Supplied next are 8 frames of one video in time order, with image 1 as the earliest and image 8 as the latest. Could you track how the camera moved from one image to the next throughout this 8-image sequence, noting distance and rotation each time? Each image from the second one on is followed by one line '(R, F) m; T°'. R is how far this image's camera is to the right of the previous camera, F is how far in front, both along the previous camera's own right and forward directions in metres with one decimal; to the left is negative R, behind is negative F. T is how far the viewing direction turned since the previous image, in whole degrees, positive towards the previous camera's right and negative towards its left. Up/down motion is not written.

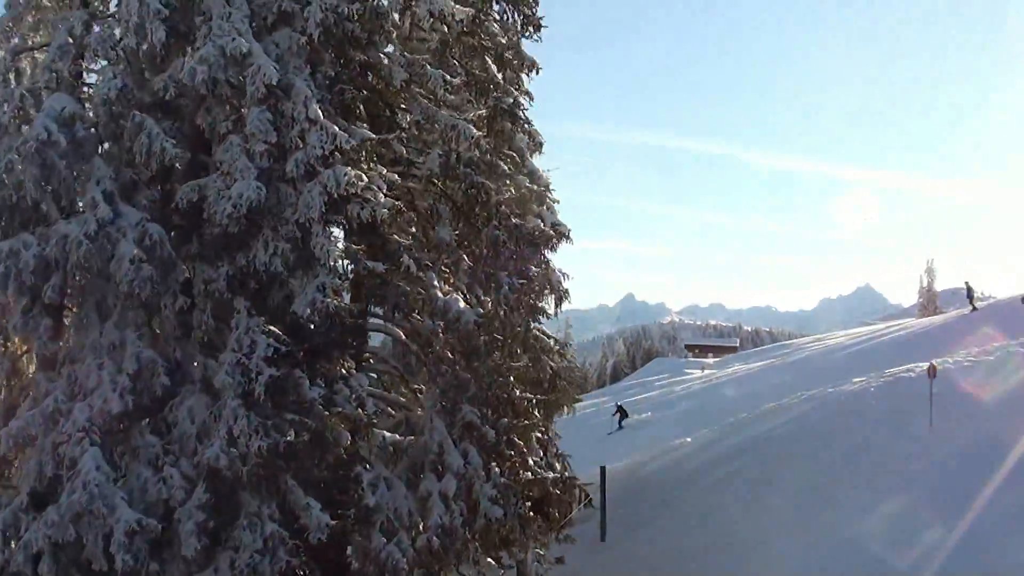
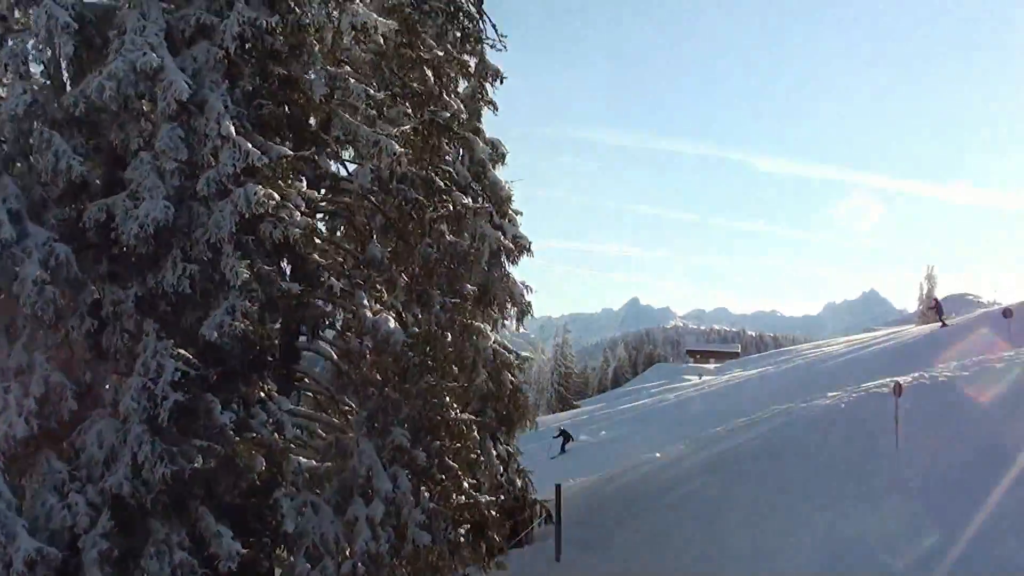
(+0.8, +0.2) m; 0°
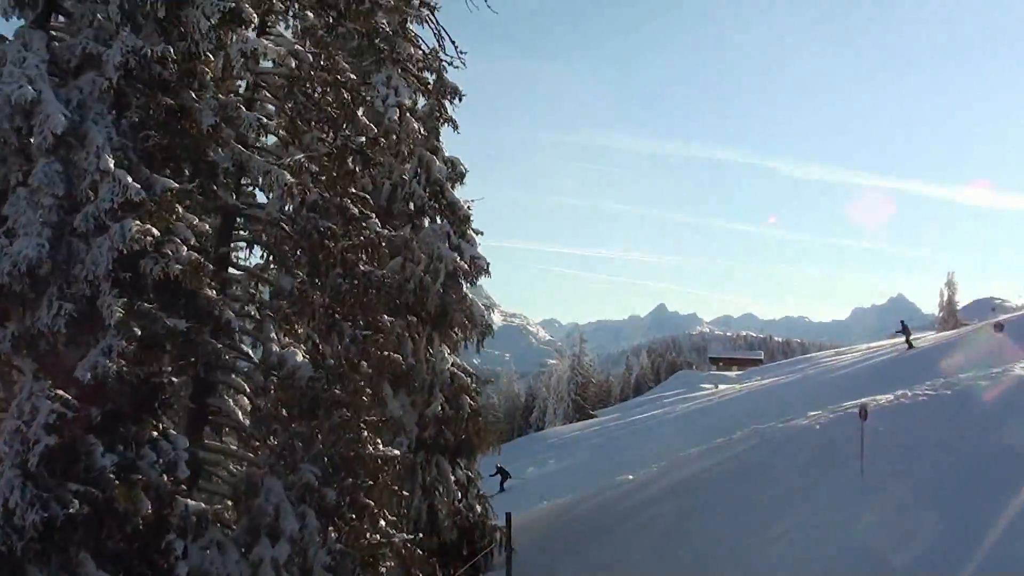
(+1.3, +0.4) m; -2°
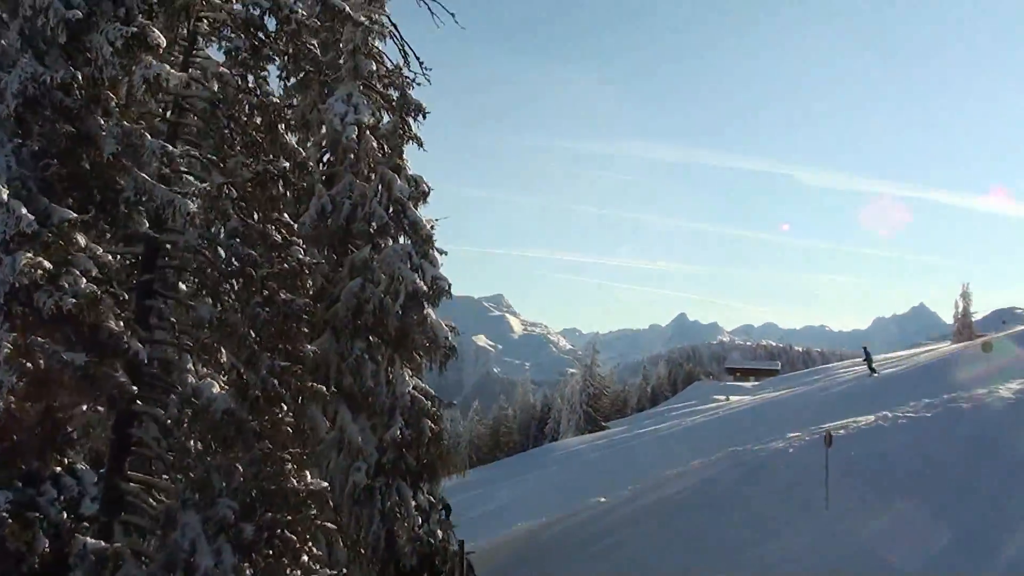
(+1.0, +0.3) m; -2°
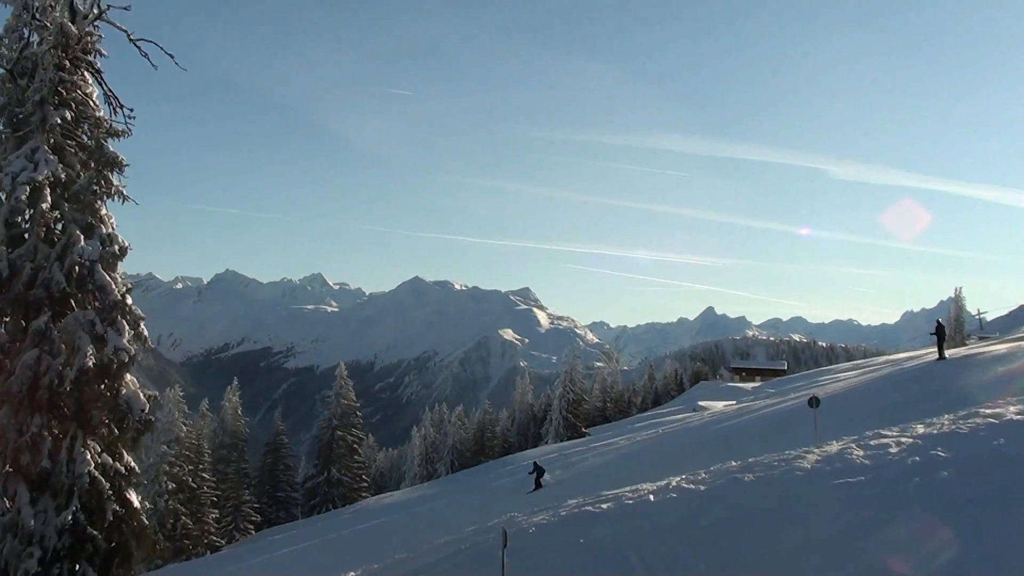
(+5.5, +1.3) m; -2°
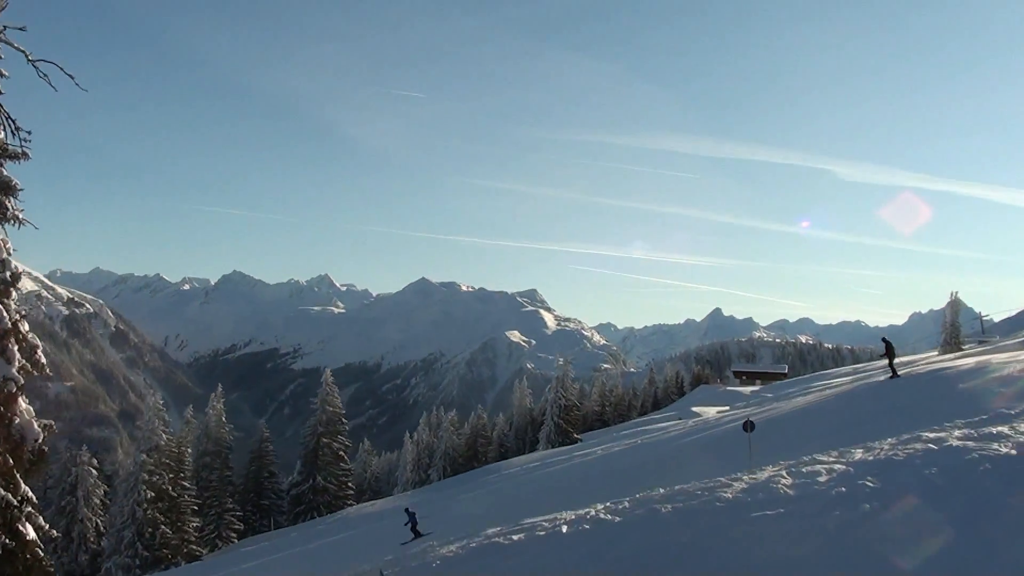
(+1.7, +0.4) m; -1°
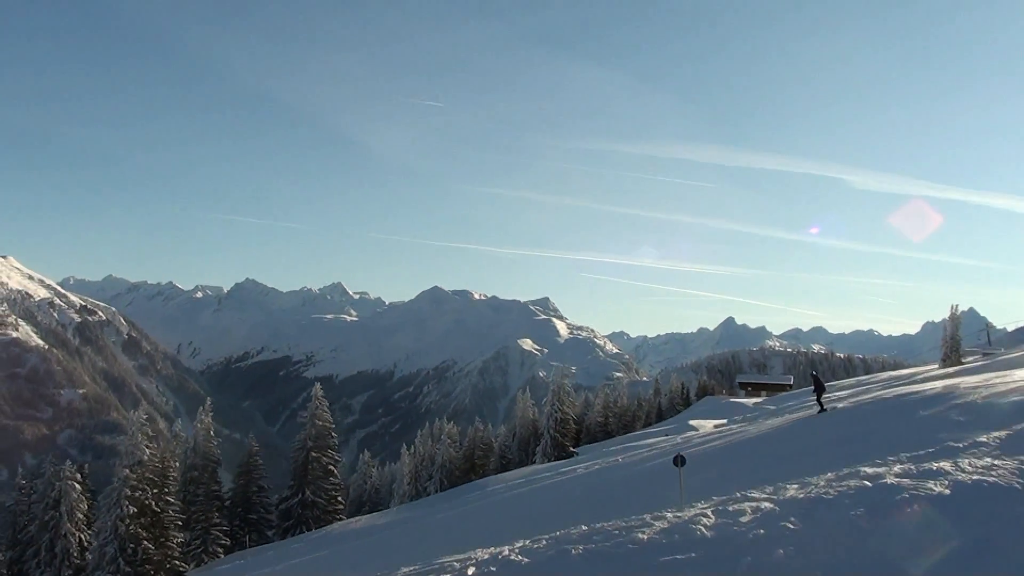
(+1.8, +0.3) m; -1°
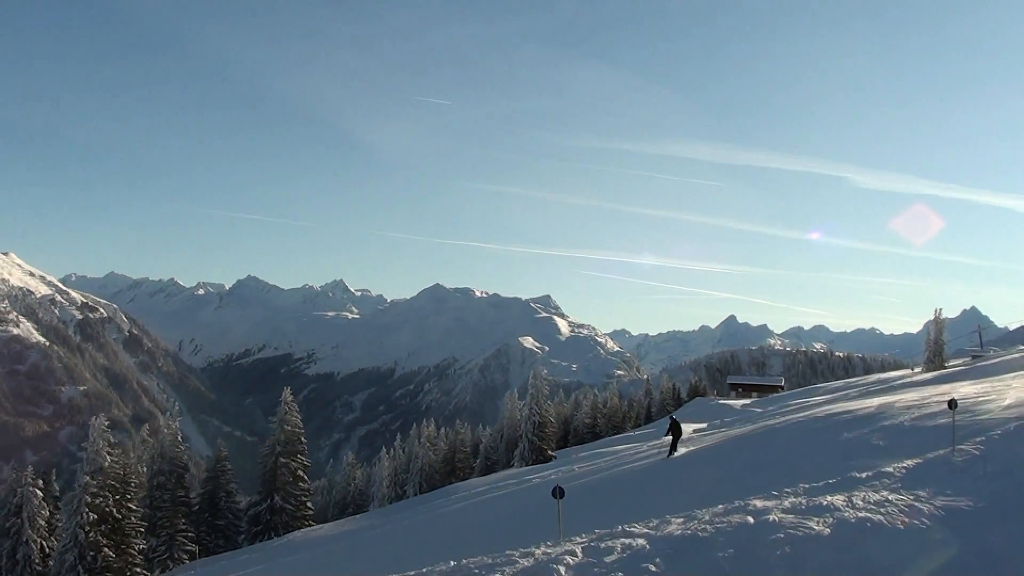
(+2.6, +0.5) m; 0°
